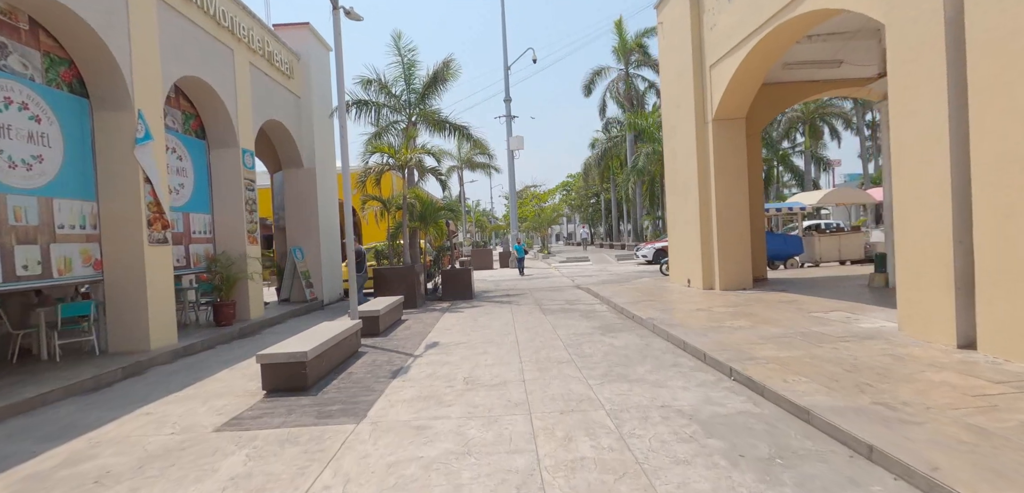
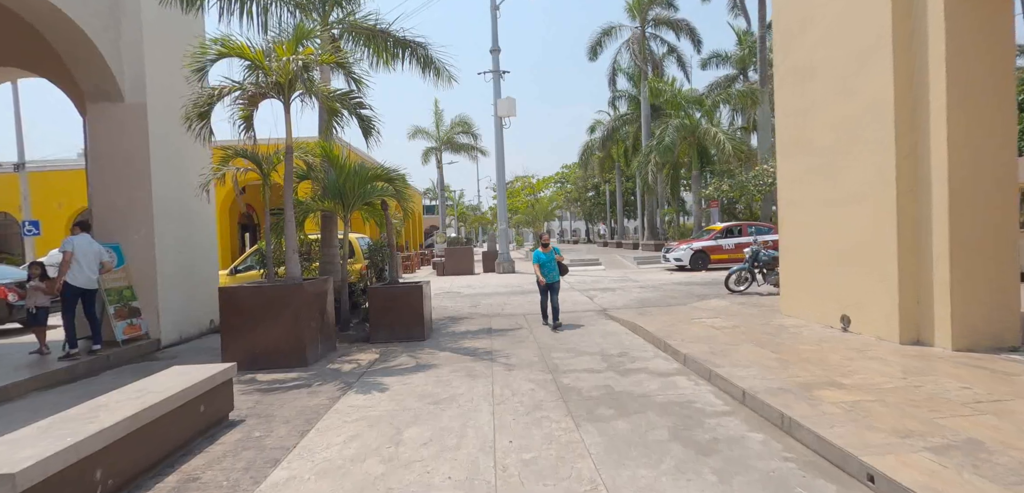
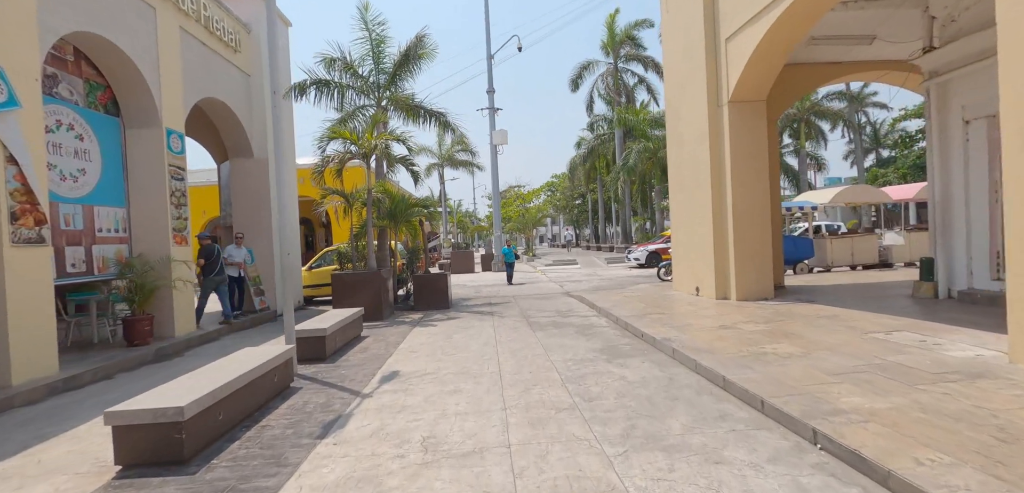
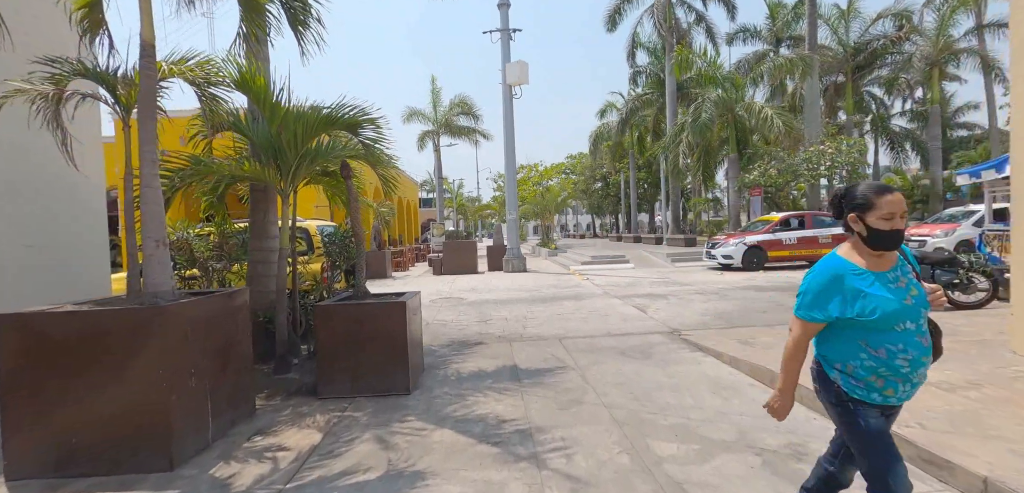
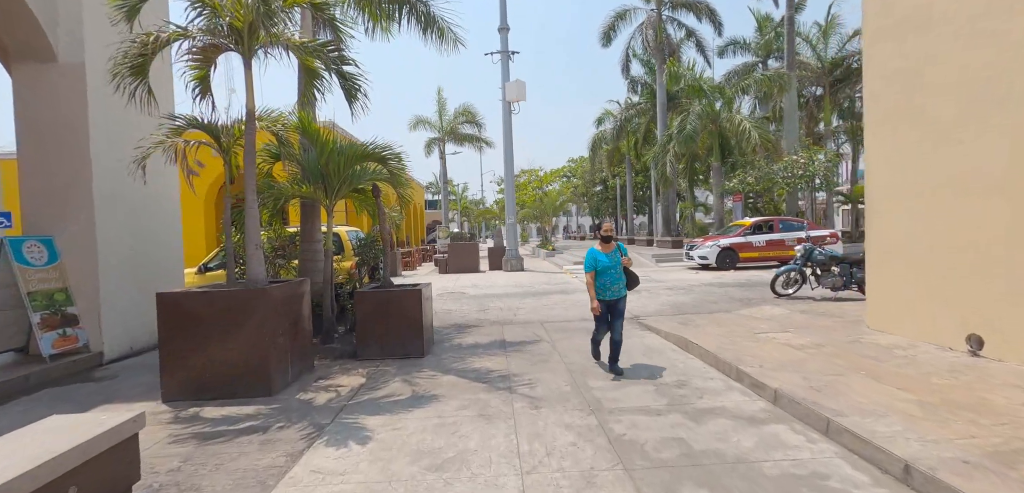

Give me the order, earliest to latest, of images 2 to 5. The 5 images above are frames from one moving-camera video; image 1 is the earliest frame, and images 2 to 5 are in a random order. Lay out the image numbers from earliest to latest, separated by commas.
3, 2, 5, 4
